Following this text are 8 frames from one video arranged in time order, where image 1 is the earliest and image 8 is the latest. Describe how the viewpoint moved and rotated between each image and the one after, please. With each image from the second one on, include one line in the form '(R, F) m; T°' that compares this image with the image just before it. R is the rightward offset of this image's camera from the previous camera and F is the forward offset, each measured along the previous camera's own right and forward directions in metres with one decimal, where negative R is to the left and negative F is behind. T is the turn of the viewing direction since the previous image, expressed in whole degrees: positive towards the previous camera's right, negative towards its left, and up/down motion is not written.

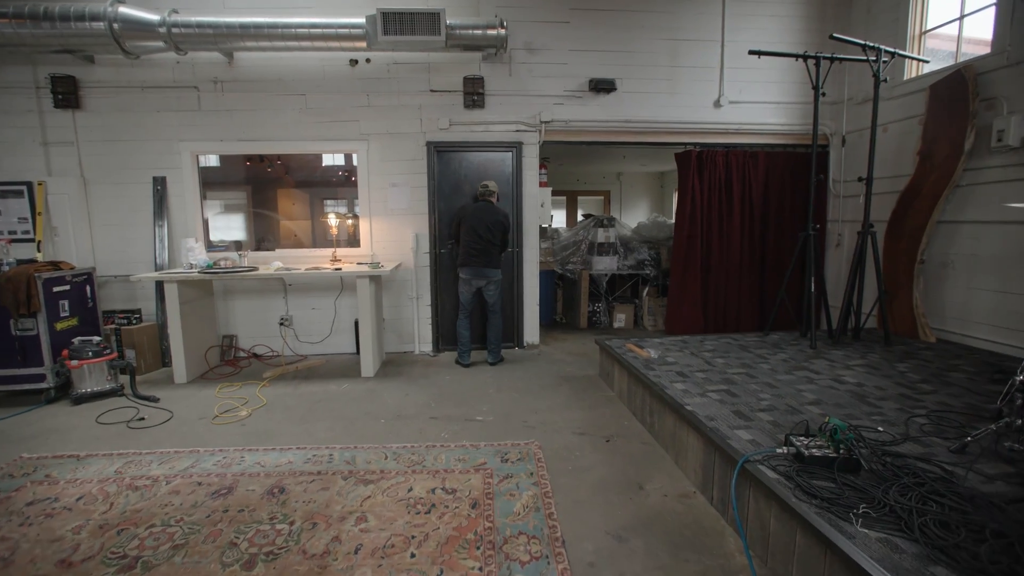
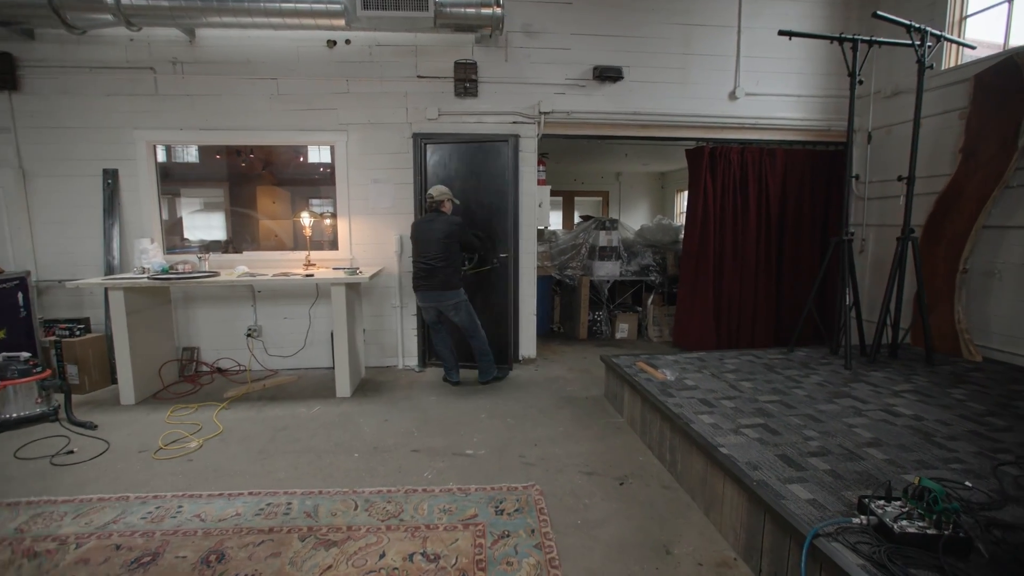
(0.0, +0.4) m; +1°
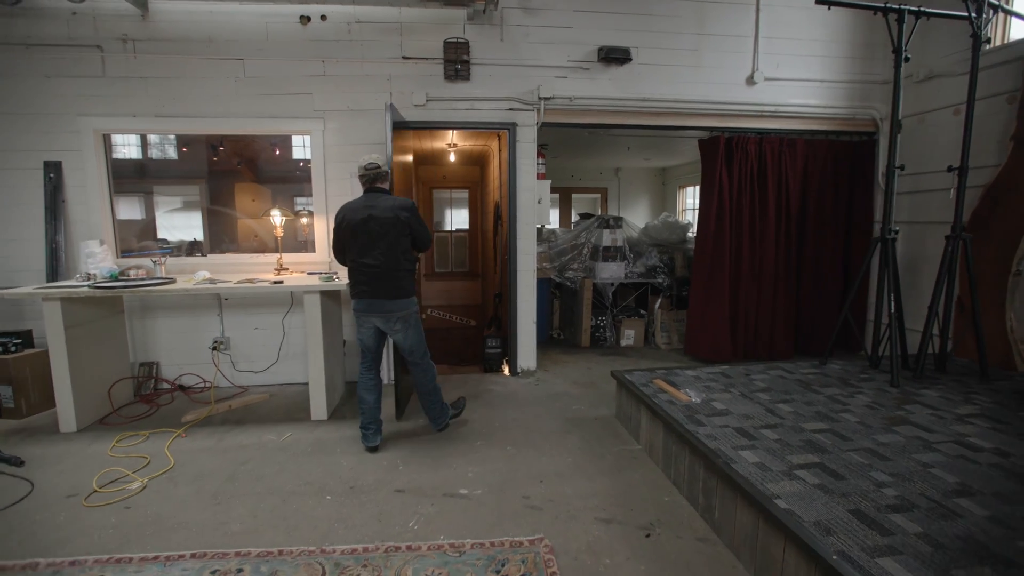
(0.0, +0.4) m; +1°
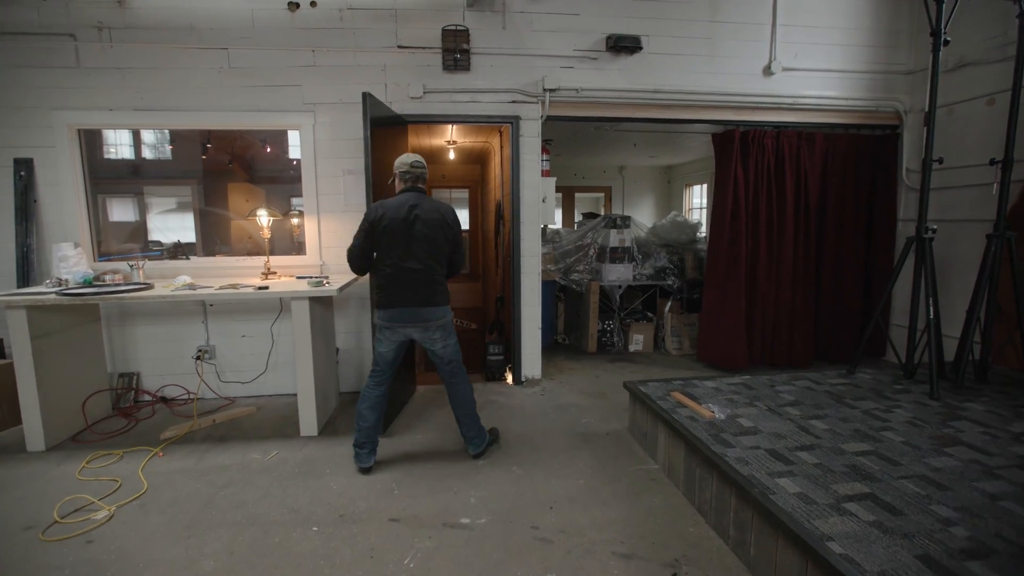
(0.0, +0.2) m; 0°
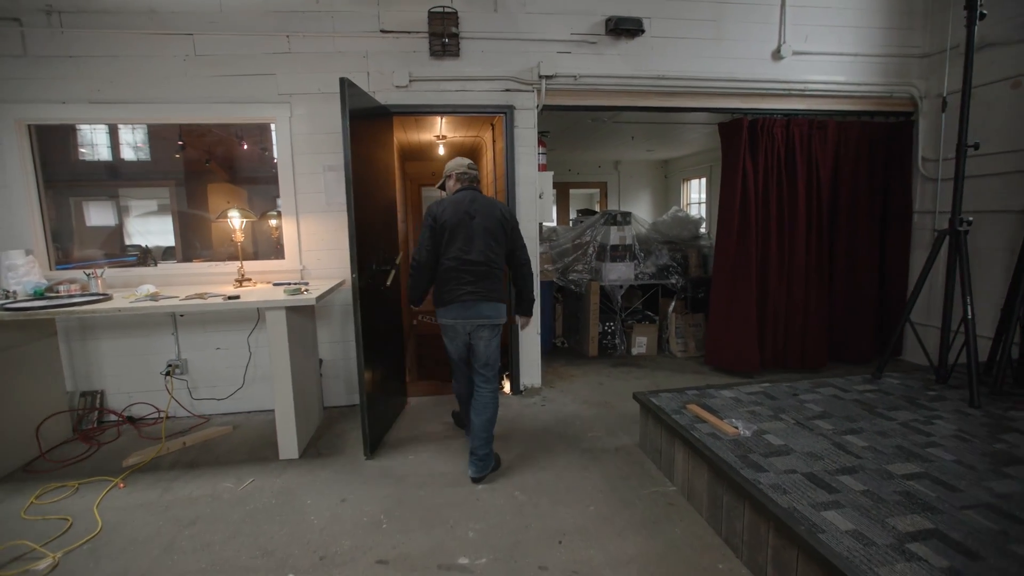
(0.0, +0.2) m; +1°
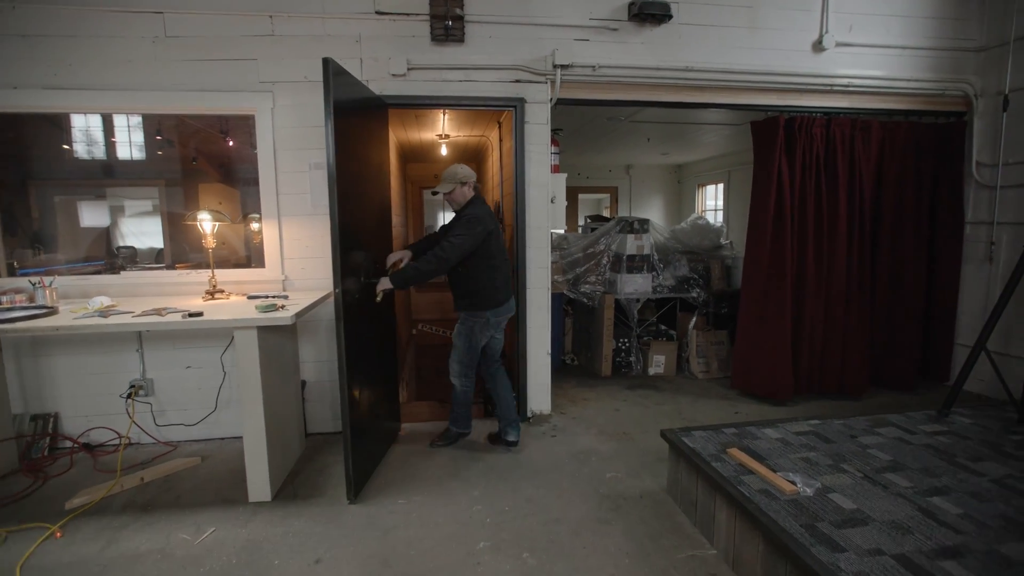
(0.0, +0.3) m; 0°
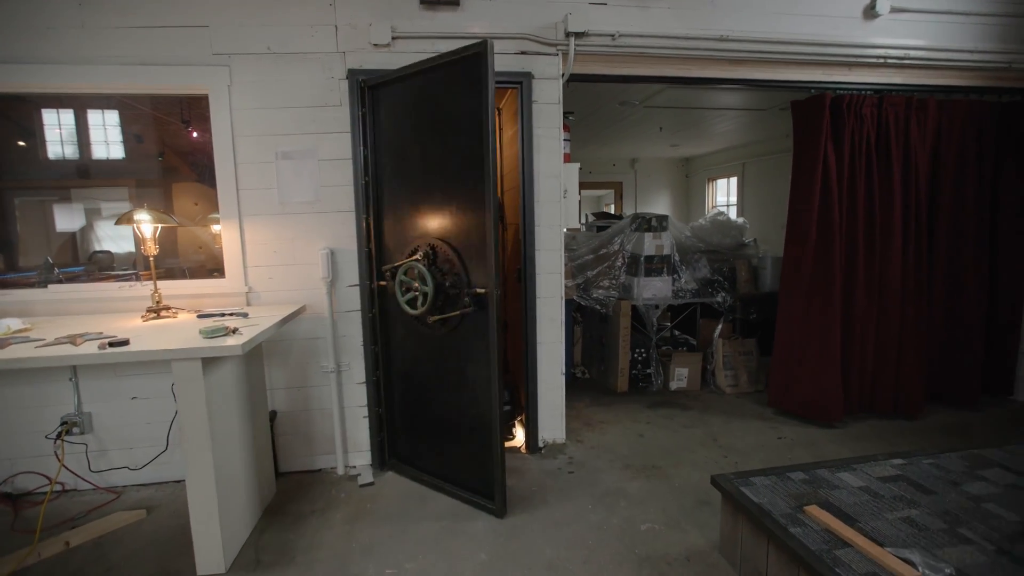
(-0.1, +0.4) m; +1°
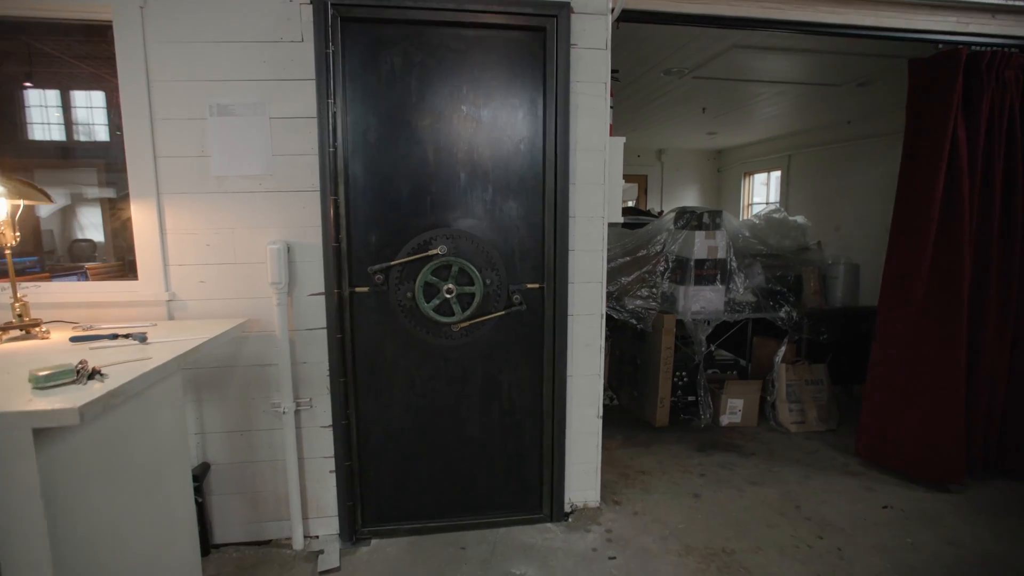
(-0.1, +0.6) m; 0°
